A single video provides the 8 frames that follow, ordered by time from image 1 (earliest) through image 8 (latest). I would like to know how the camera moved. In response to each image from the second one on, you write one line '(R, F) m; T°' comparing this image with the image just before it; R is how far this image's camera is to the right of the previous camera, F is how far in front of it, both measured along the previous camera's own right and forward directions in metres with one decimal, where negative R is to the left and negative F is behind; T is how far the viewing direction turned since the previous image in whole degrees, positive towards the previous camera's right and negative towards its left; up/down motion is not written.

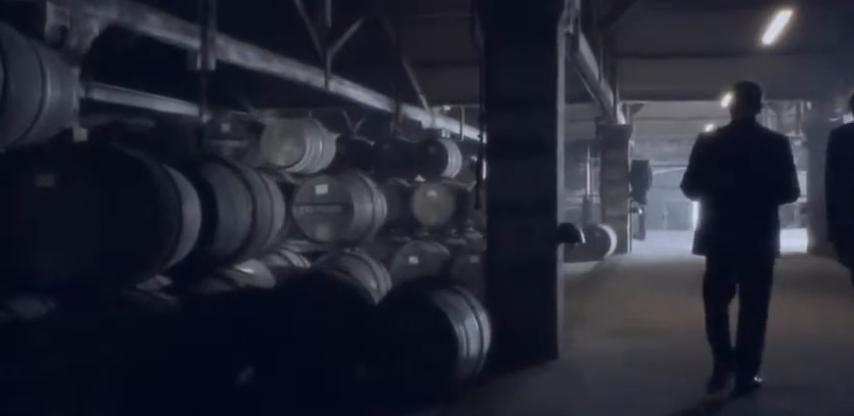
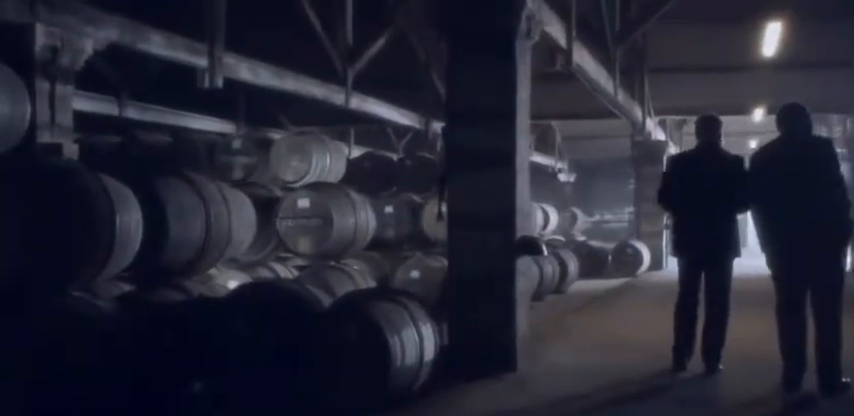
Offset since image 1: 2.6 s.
(+1.3, 0.0) m; -7°
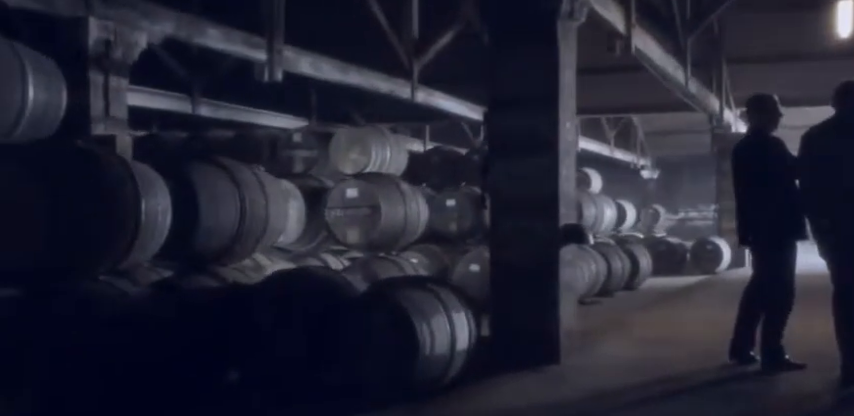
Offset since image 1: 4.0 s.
(+0.6, +0.2) m; -6°
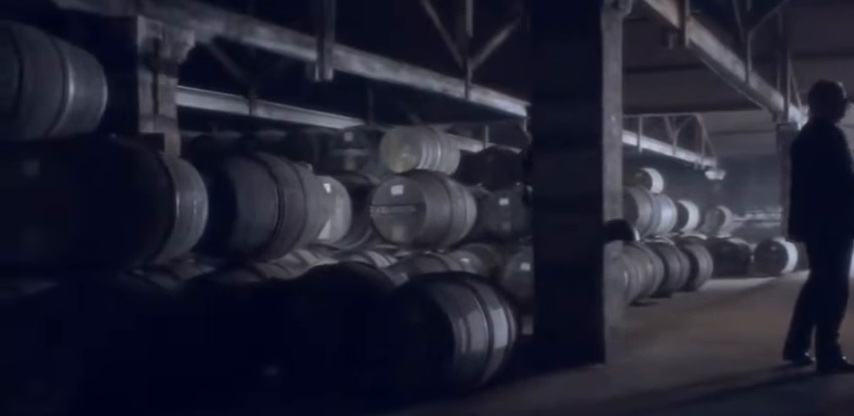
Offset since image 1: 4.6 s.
(+0.3, +0.1) m; -4°
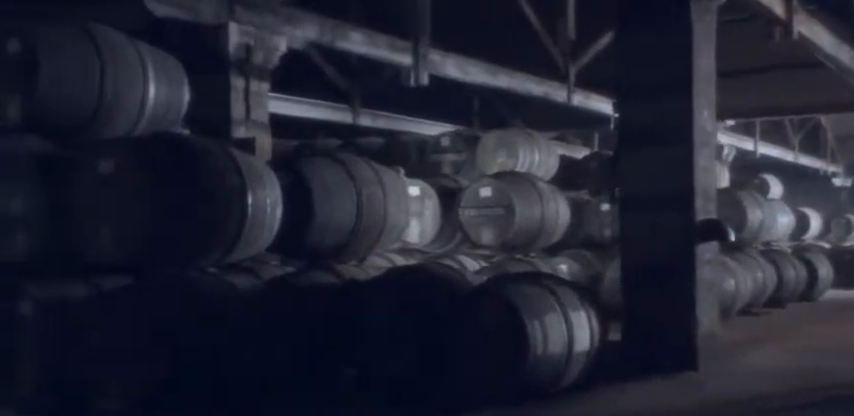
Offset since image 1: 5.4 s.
(+0.4, +0.2) m; -7°
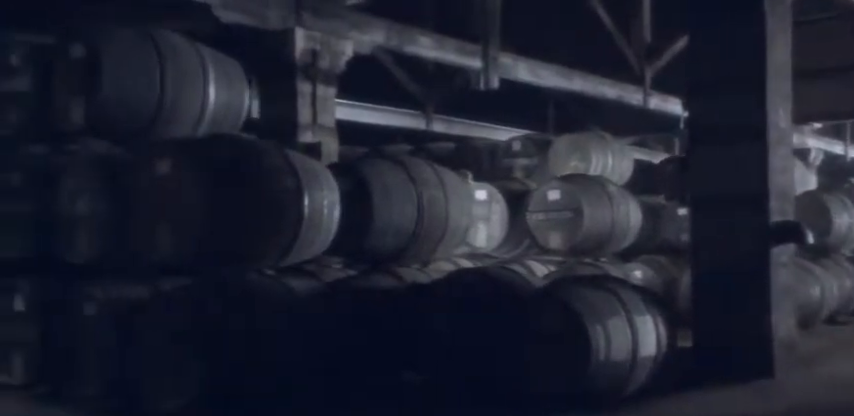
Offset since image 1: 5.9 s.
(+0.2, +0.2) m; -5°
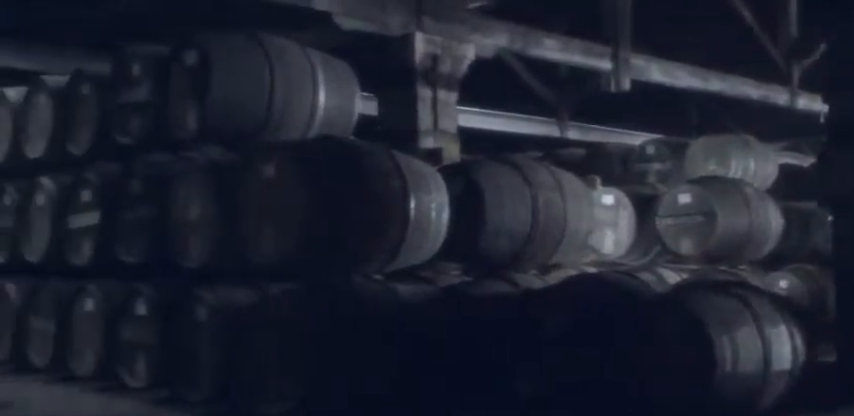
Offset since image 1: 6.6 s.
(+0.3, +0.3) m; -8°
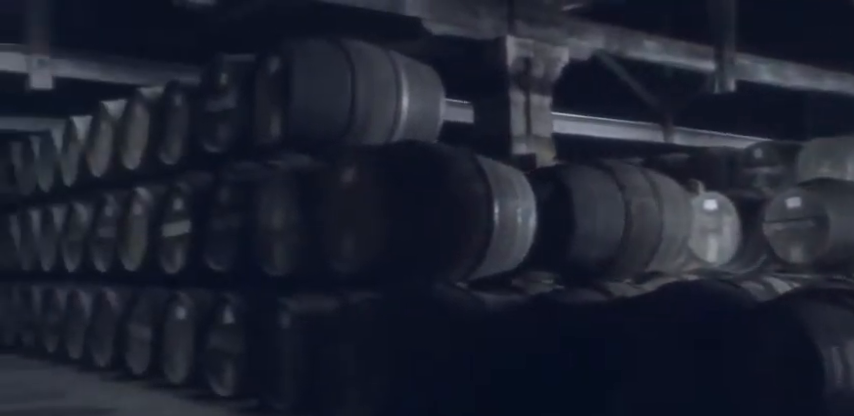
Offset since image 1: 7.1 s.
(+0.2, +0.3) m; -6°
